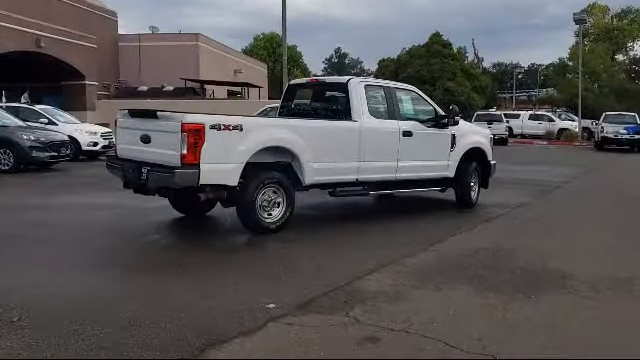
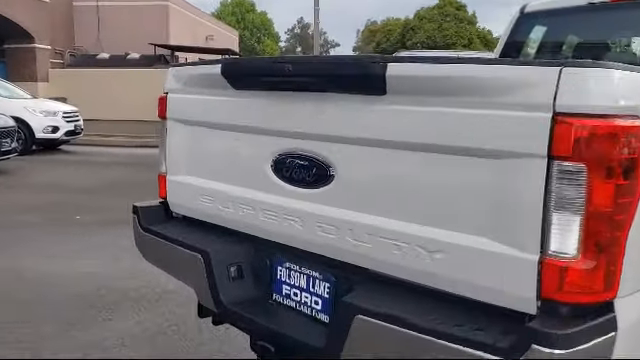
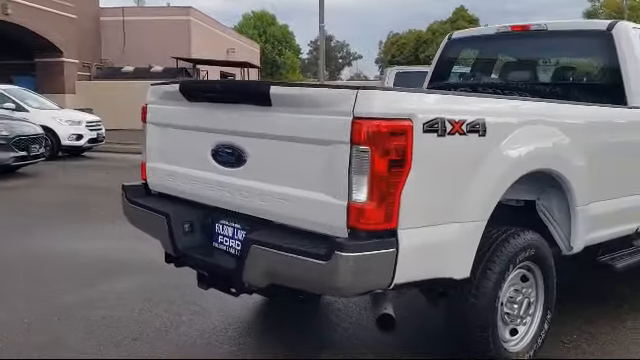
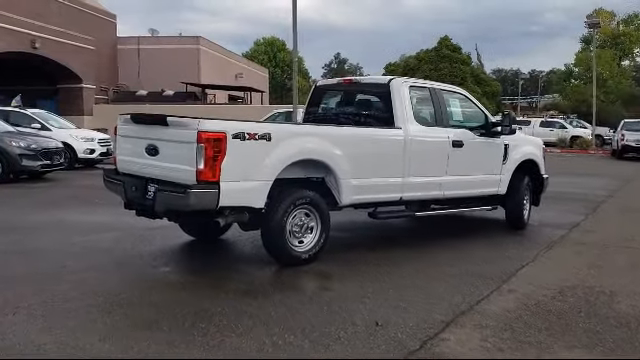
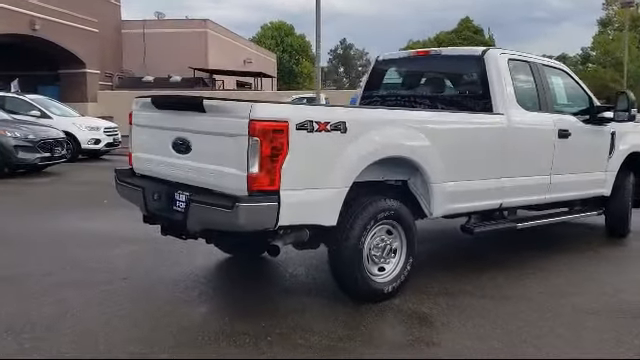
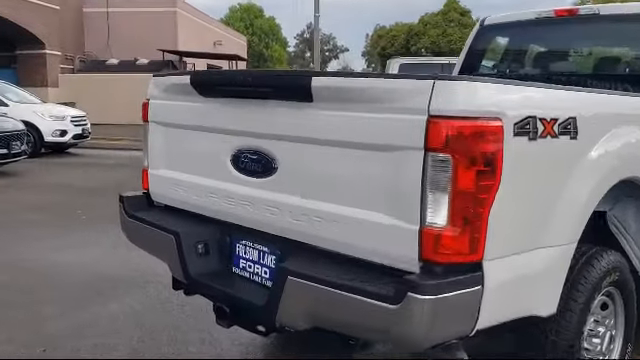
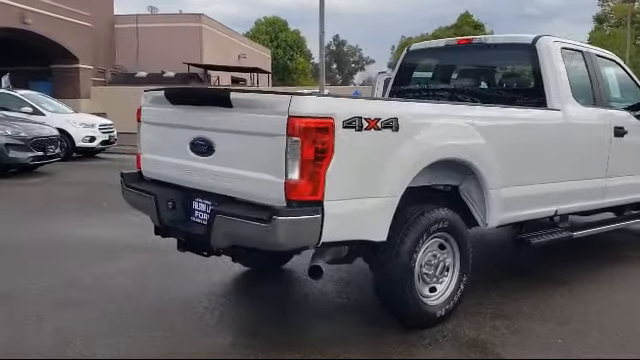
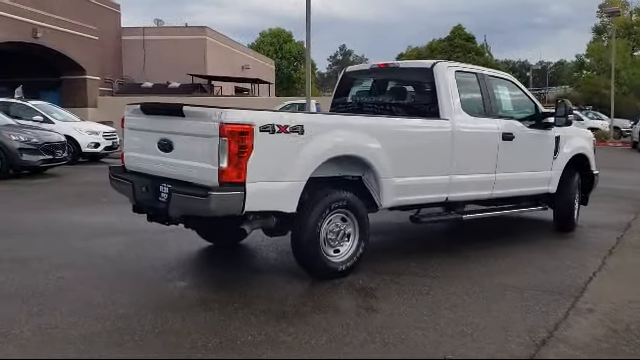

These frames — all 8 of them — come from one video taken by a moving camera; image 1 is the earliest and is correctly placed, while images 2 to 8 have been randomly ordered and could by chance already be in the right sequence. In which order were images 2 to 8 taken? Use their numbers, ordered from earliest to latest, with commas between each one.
4, 8, 5, 7, 3, 6, 2
